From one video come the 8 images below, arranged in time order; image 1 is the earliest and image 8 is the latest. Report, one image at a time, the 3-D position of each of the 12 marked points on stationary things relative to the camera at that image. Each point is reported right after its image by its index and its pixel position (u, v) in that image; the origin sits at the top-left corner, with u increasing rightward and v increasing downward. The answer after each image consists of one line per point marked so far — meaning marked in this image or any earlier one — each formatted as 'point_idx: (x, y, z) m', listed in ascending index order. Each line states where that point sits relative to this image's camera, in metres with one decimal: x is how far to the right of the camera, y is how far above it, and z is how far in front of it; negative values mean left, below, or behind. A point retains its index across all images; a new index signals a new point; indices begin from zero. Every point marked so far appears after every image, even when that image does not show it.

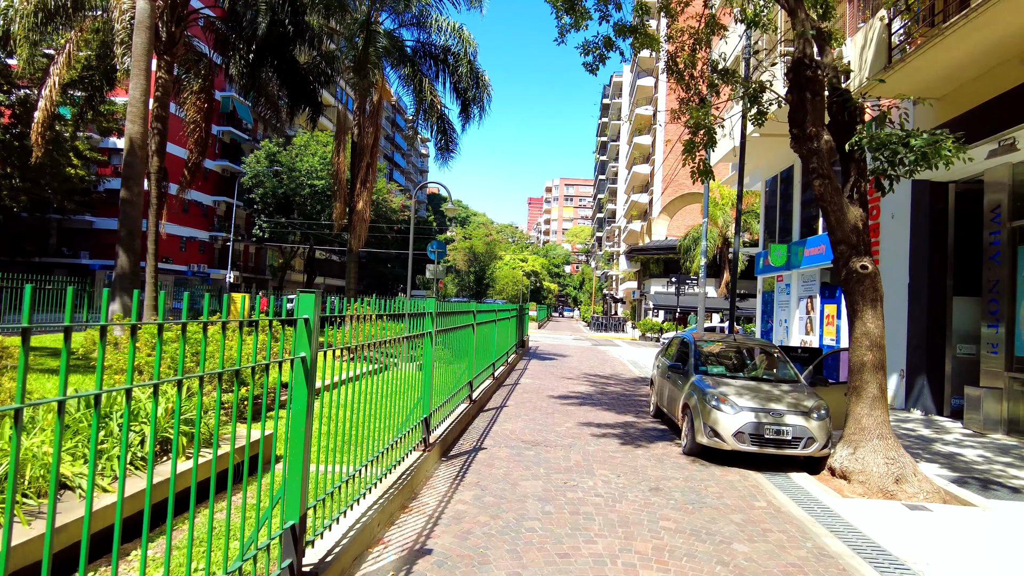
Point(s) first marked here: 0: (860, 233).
0: (+3.3, +0.5, +6.2) m
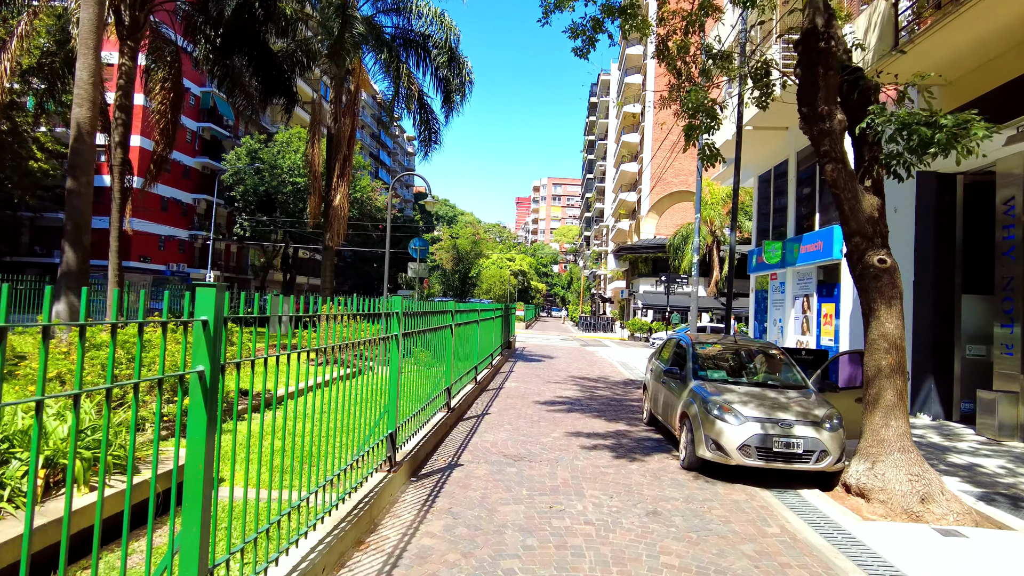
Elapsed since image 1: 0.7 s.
0: (+3.1, +0.5, +5.6) m
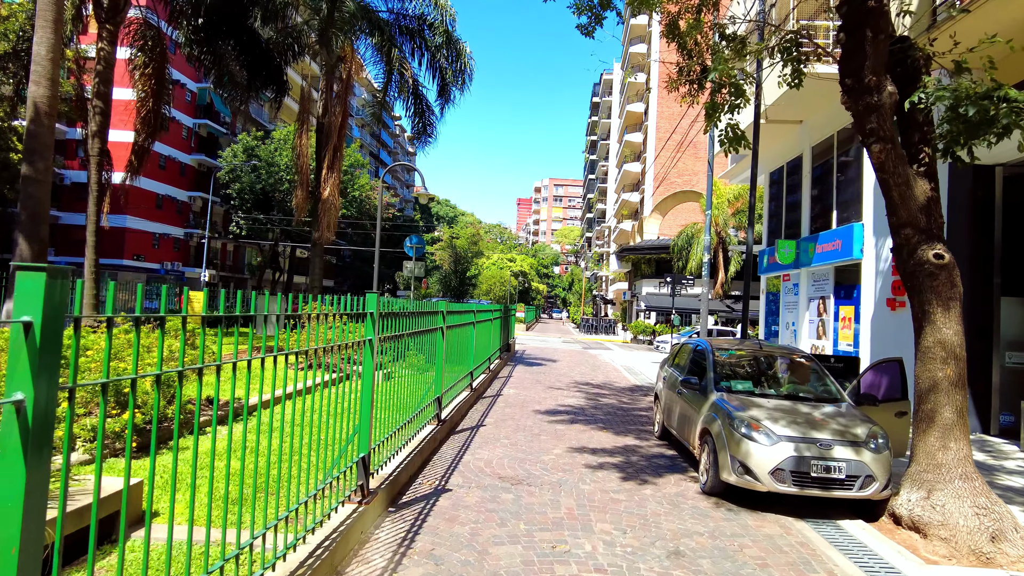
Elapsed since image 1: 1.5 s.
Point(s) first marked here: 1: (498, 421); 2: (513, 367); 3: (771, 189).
0: (+3.1, +0.5, +4.9) m
1: (-0.2, -1.6, +8.1) m
2: (0.0, -1.8, +15.2) m
3: (+6.9, +2.6, +17.7) m
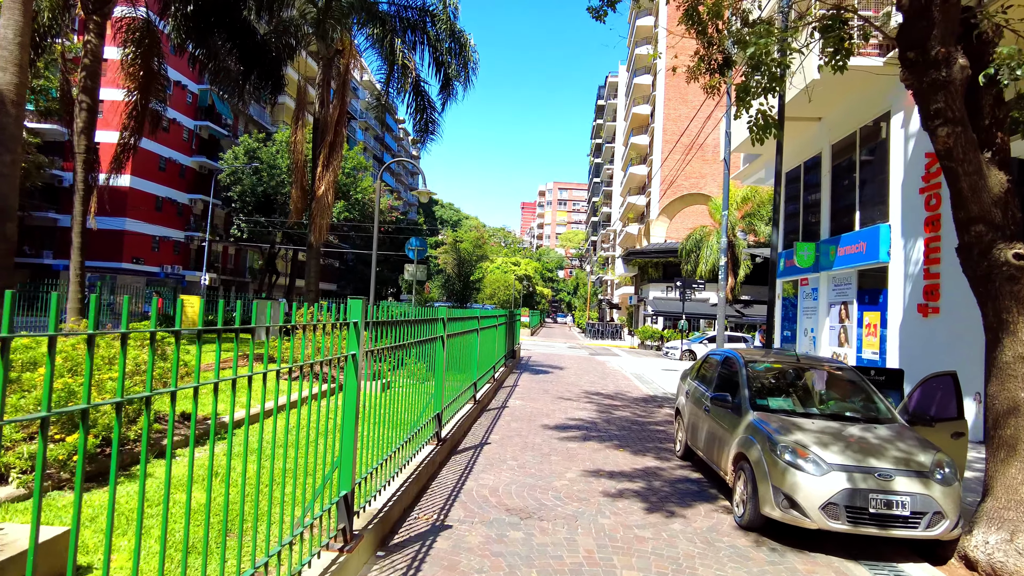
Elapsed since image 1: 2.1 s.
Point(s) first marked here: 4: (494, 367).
0: (+3.1, +0.5, +4.2) m
1: (-0.1, -1.7, +7.4) m
2: (+0.2, -1.9, +14.5) m
3: (+7.1, +2.5, +17.0) m
4: (-0.3, -1.4, +12.0) m
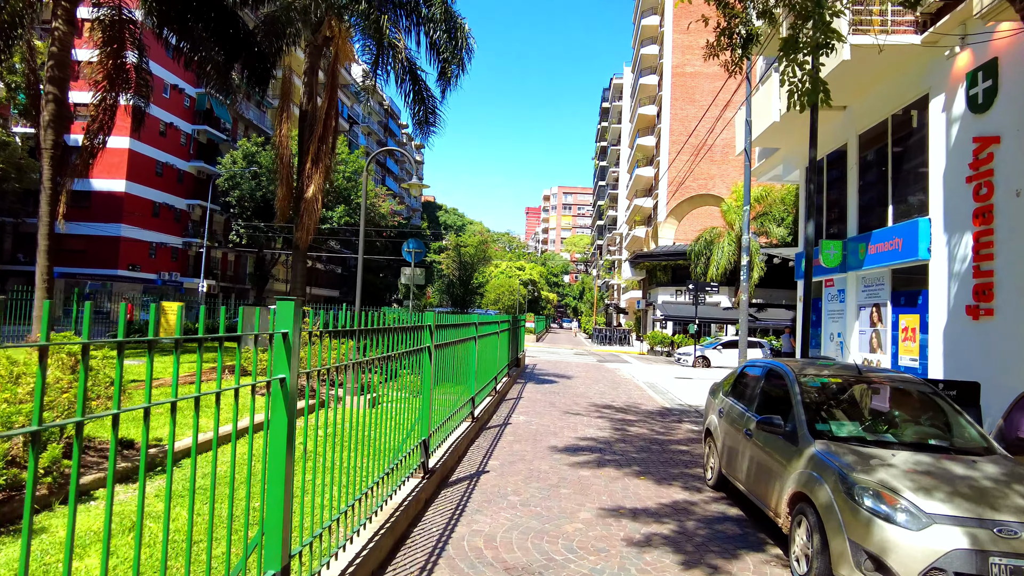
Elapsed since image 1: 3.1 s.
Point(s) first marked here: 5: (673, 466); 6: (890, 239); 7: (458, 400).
0: (+3.1, +0.5, +3.2) m
1: (-0.1, -1.7, +6.4) m
2: (+0.2, -2.0, +13.5) m
3: (+7.1, +2.5, +16.0) m
4: (-0.3, -1.5, +11.0) m
5: (+1.6, -1.7, +6.5) m
6: (+6.5, +0.8, +11.3) m
7: (-0.6, -1.3, +7.5) m
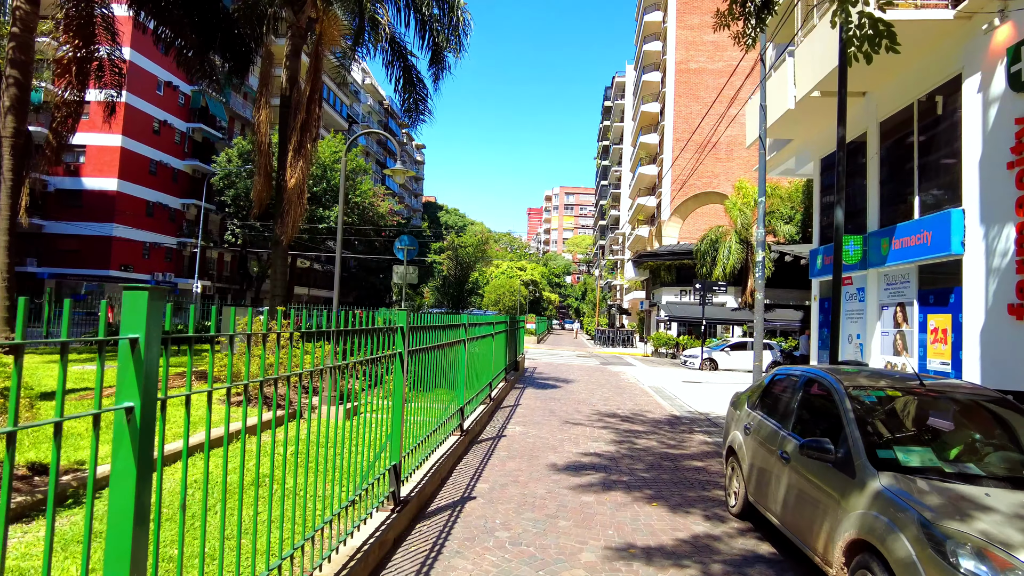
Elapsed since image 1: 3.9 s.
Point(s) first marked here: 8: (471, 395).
0: (+3.0, +0.6, +2.3) m
1: (-0.1, -1.6, +5.6) m
2: (+0.2, -2.0, +12.7) m
3: (+7.1, +2.5, +15.2) m
4: (-0.3, -1.5, +10.2) m
5: (+1.5, -1.7, +5.7) m
6: (+6.4, +0.9, +10.5) m
7: (-0.7, -1.2, +6.7) m
8: (-0.5, -1.3, +8.2) m
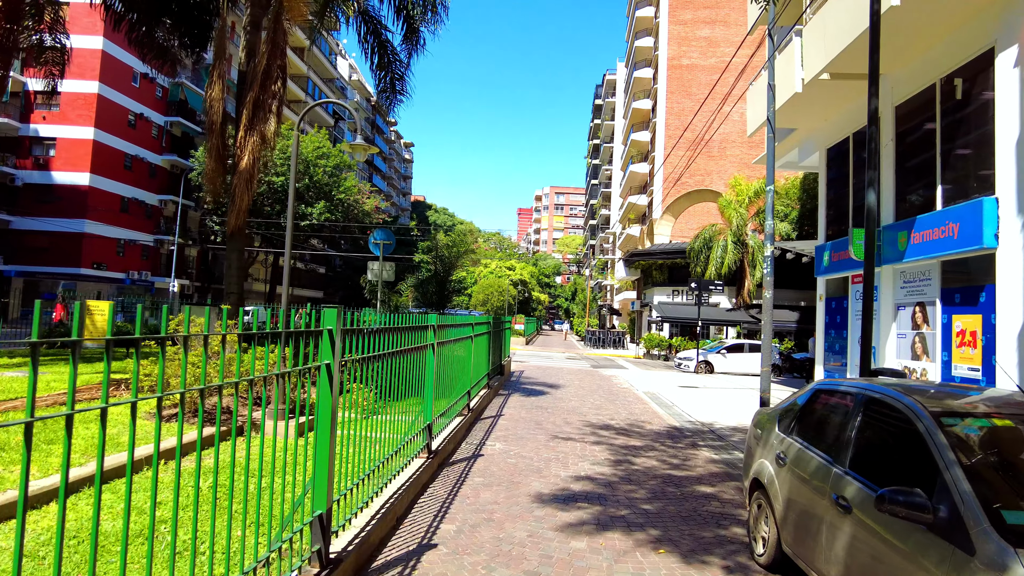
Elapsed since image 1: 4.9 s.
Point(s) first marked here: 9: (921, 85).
0: (+2.9, +0.6, +1.3) m
1: (-0.3, -1.6, +4.5) m
2: (-0.1, -1.9, +11.6) m
3: (+6.8, +2.5, +14.2) m
4: (-0.6, -1.4, +9.1) m
5: (+1.3, -1.6, +4.6) m
6: (+6.2, +0.9, +9.5) m
7: (-0.9, -1.2, +5.6) m
8: (-0.7, -1.3, +7.2) m
9: (+6.6, +3.3, +10.9) m
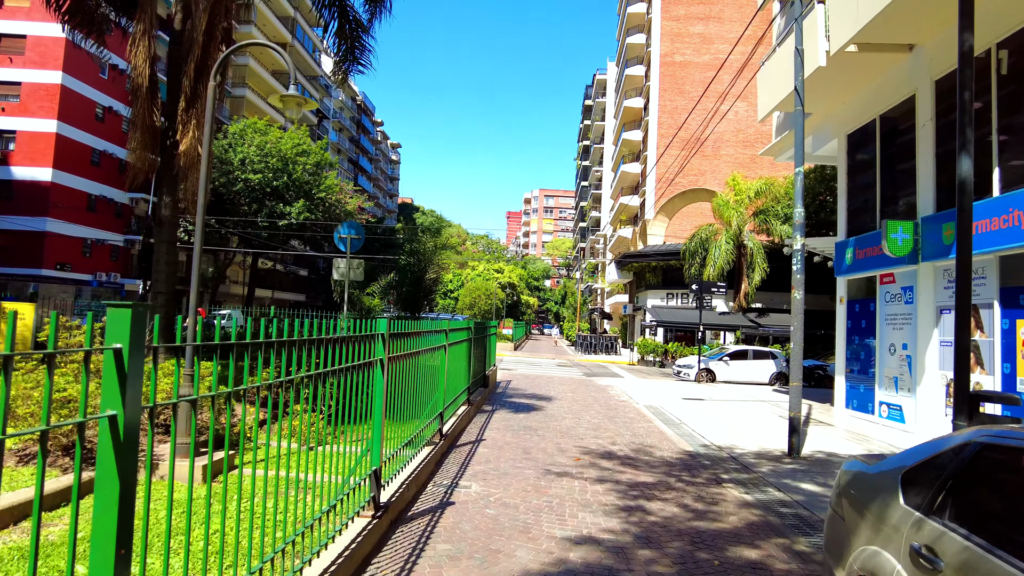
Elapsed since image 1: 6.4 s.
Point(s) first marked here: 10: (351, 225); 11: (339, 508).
0: (+2.8, +0.7, -0.2) m
1: (-0.4, -1.6, +2.9) m
2: (-0.3, -1.9, +10.0) m
3: (+6.5, +2.5, +12.8) m
4: (-0.8, -1.4, +7.5) m
5: (+1.2, -1.6, +3.1) m
6: (+6.0, +0.9, +8.1) m
7: (-1.0, -1.1, +4.0) m
8: (-0.9, -1.2, +5.6) m
9: (+6.4, +3.3, +9.5) m
10: (-3.0, +1.2, +12.5) m
11: (-1.0, -1.3, +3.8) m
